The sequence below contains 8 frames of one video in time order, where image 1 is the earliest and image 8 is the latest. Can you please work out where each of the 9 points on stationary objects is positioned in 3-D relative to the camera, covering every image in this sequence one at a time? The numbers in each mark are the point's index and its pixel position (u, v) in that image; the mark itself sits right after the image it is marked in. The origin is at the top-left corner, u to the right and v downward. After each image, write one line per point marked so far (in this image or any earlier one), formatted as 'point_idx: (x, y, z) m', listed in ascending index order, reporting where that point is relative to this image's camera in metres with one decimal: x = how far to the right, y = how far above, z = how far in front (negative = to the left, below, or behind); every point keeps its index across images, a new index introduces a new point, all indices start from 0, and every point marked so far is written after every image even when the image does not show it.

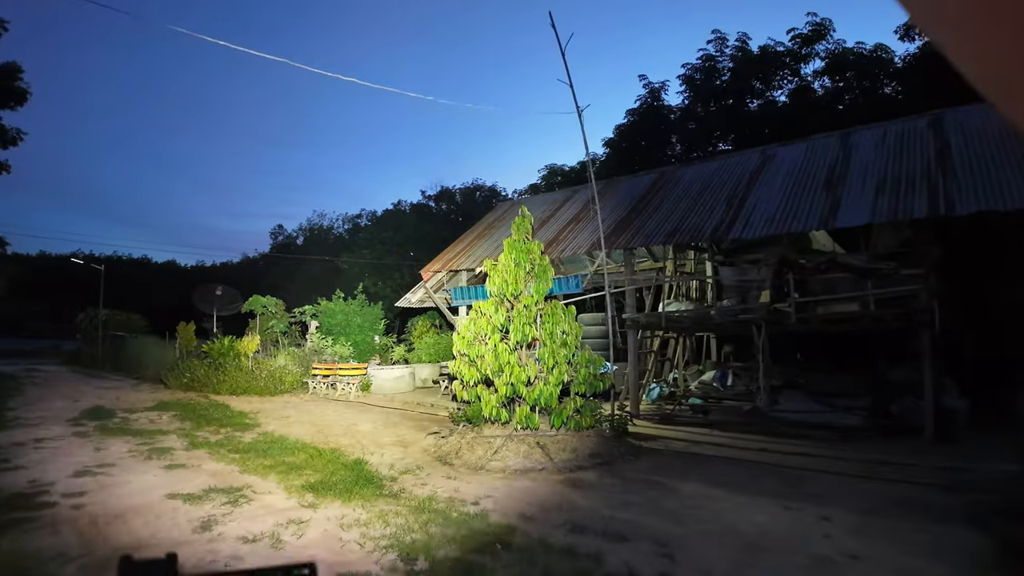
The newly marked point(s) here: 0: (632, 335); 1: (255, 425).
0: (+2.2, -0.9, +11.9) m
1: (-3.7, -2.0, +9.3) m
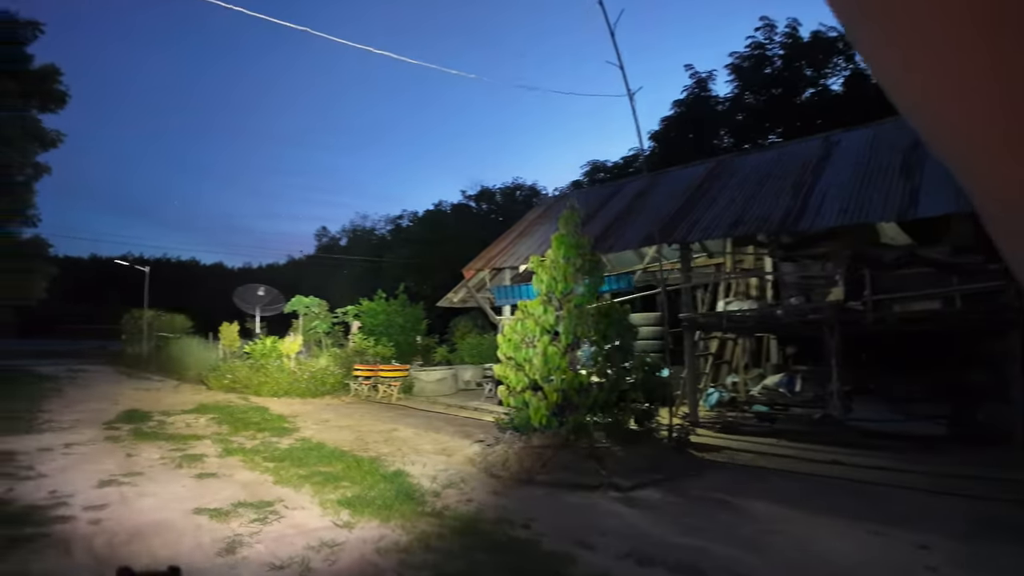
0: (+3.1, -0.9, +11.1) m
1: (-3.0, -1.9, +8.9) m
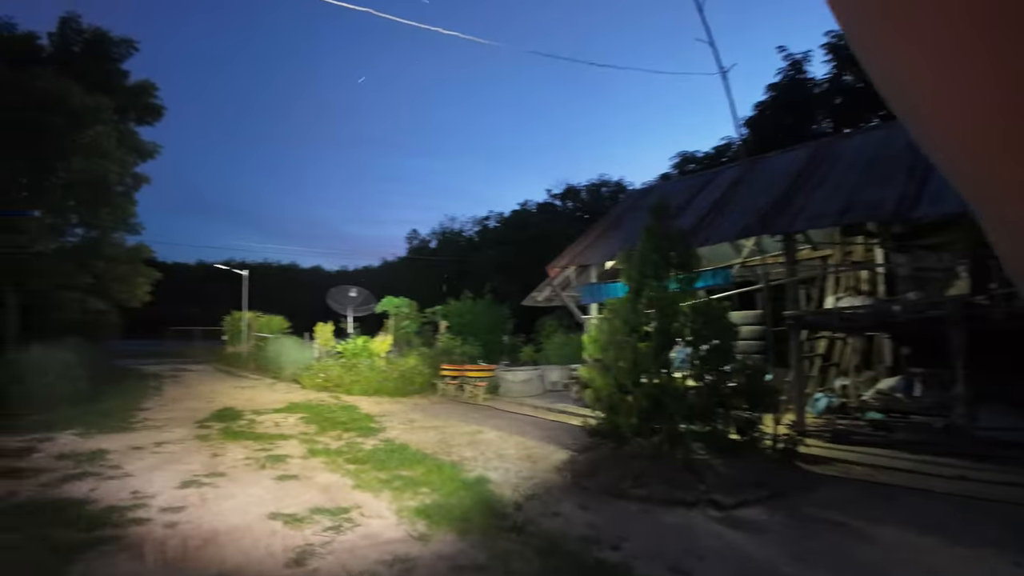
0: (+4.5, -0.8, +10.1) m
1: (-1.8, -1.9, +8.8) m
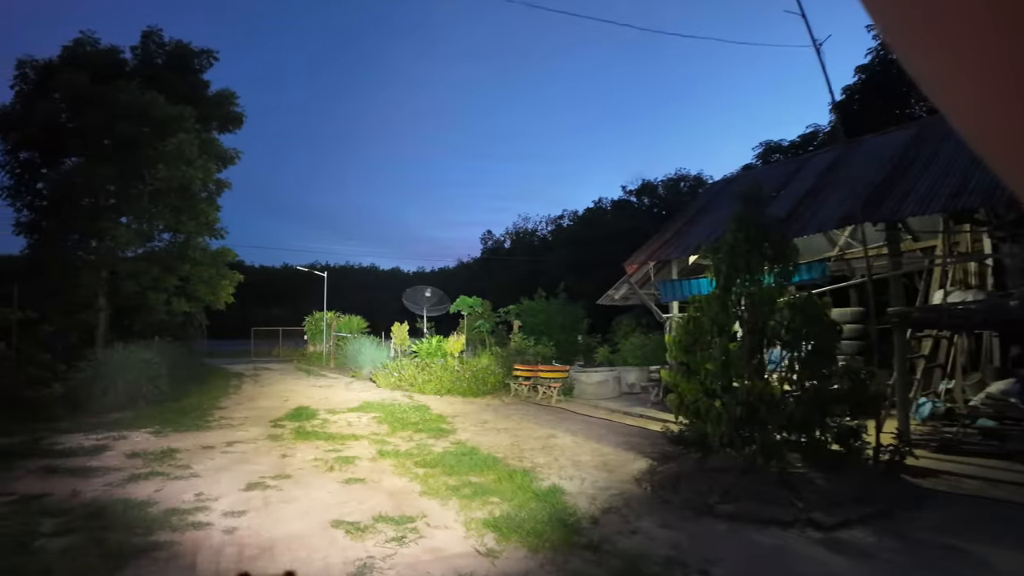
0: (+5.6, -0.7, +9.1) m
1: (-0.8, -1.9, +8.6) m
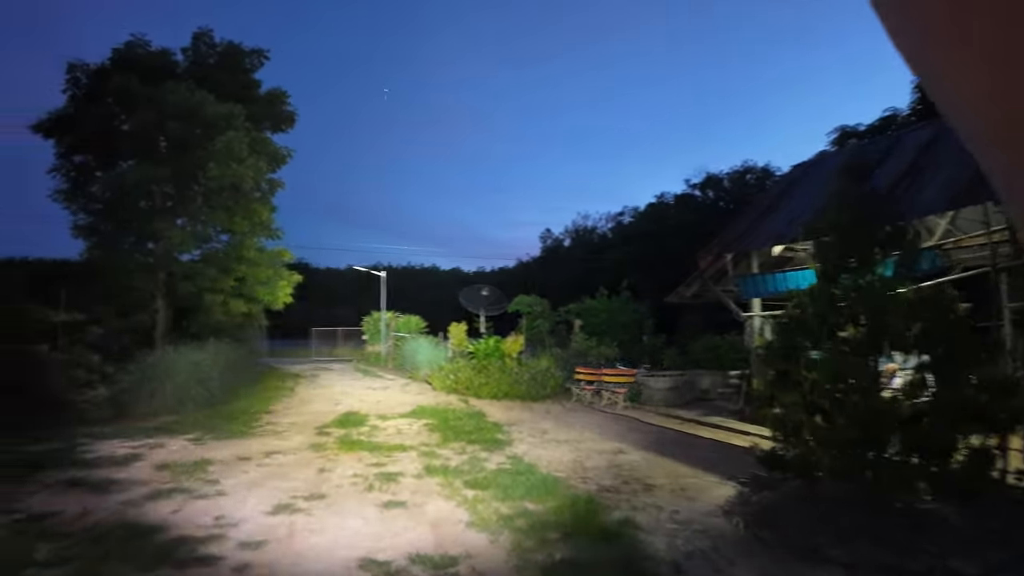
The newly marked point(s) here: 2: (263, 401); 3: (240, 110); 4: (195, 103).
0: (+6.3, -0.6, +7.7) m
1: (-0.1, -1.9, +7.7) m
2: (-4.6, -2.1, +11.8) m
3: (-6.3, +4.1, +14.9) m
4: (-6.9, +4.0, +13.9) m
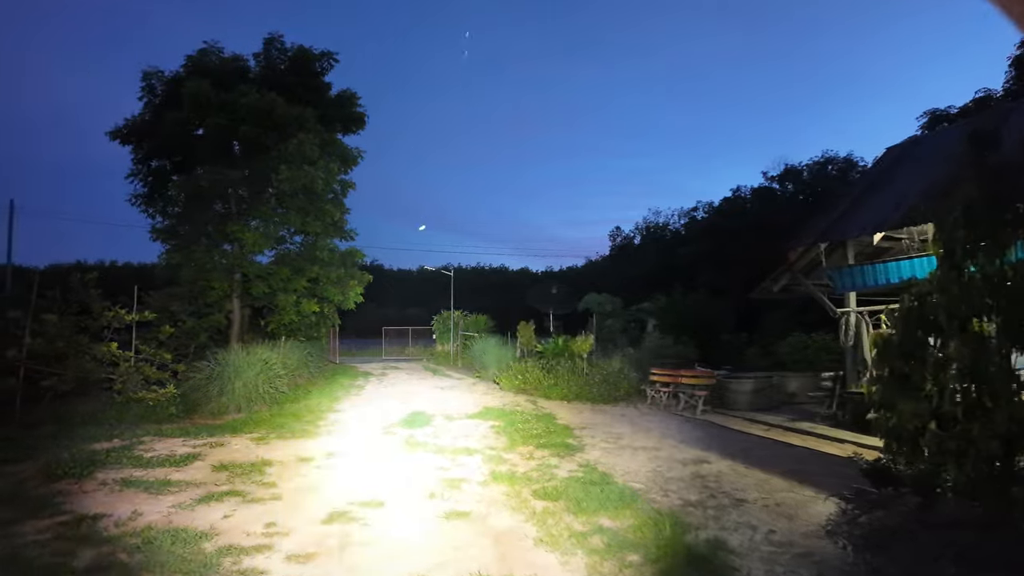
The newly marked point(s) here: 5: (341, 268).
0: (+7.1, -0.5, +6.5) m
1: (+0.8, -1.8, +7.2) m
2: (-3.4, -2.1, +11.8) m
3: (-4.7, +4.1, +15.0) m
4: (-5.5, +4.0, +14.1) m
5: (-4.4, +0.5, +16.1) m
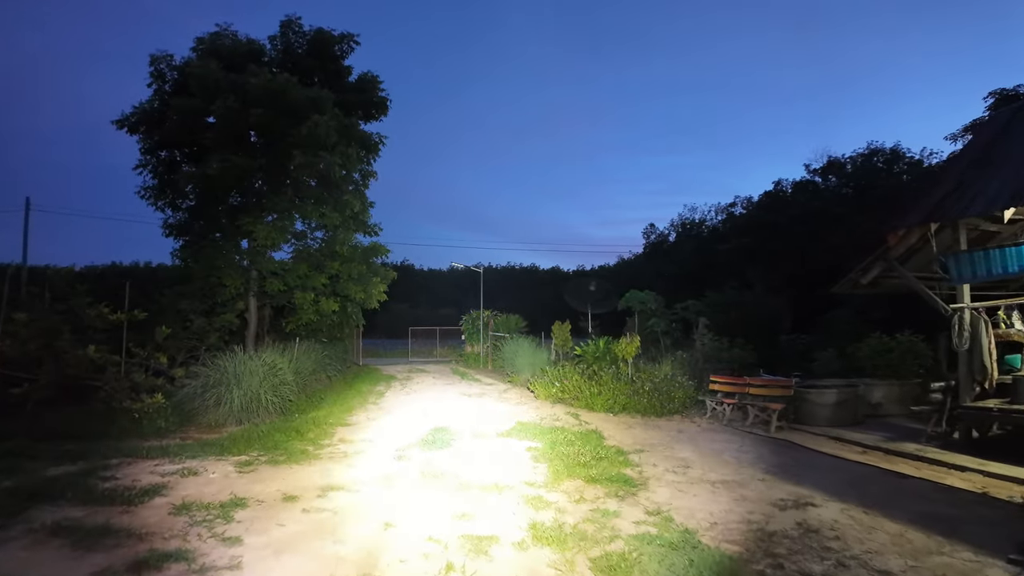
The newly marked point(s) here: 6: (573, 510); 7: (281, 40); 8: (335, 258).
0: (+7.4, -0.4, +4.7) m
1: (+1.1, -1.7, +5.7) m
2: (-2.7, -2.0, +10.5) m
3: (-4.0, +4.2, +13.8) m
4: (-4.8, +4.1, +12.9) m
5: (-3.6, +0.6, +14.8) m
6: (+0.4, -1.7, +4.8) m
7: (-5.4, +5.8, +14.9) m
8: (-4.0, +0.7, +14.1) m
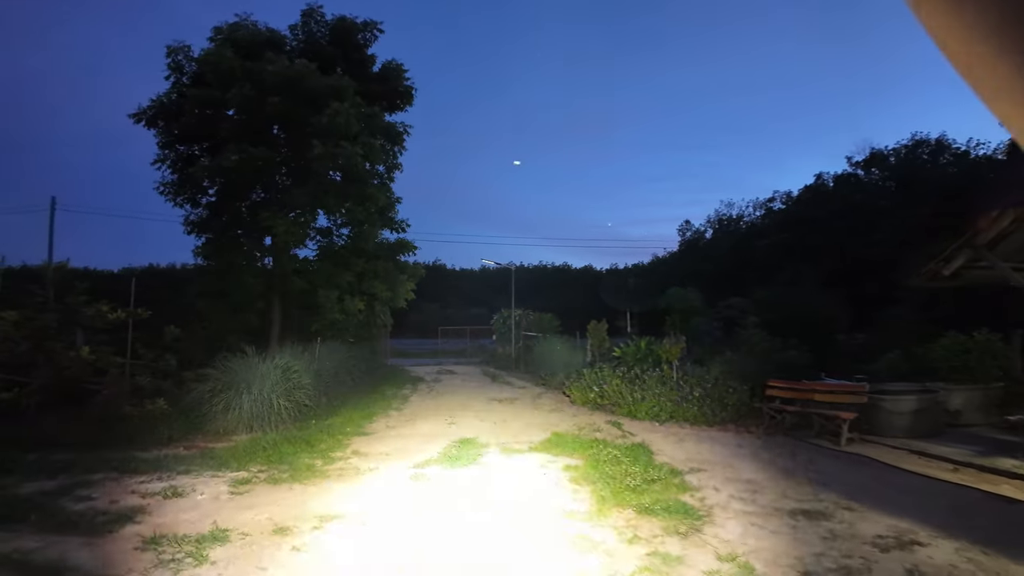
0: (+7.6, -0.3, +3.4) m
1: (+1.4, -1.6, +4.7) m
2: (-2.2, -1.9, +9.7) m
3: (-3.3, +4.3, +13.1) m
4: (-4.2, +4.1, +12.2) m
5: (-2.8, +0.7, +14.1) m
6: (+0.7, -1.6, +3.9) m
7: (-4.7, +5.9, +14.2) m
8: (-3.3, +0.8, +13.4) m
